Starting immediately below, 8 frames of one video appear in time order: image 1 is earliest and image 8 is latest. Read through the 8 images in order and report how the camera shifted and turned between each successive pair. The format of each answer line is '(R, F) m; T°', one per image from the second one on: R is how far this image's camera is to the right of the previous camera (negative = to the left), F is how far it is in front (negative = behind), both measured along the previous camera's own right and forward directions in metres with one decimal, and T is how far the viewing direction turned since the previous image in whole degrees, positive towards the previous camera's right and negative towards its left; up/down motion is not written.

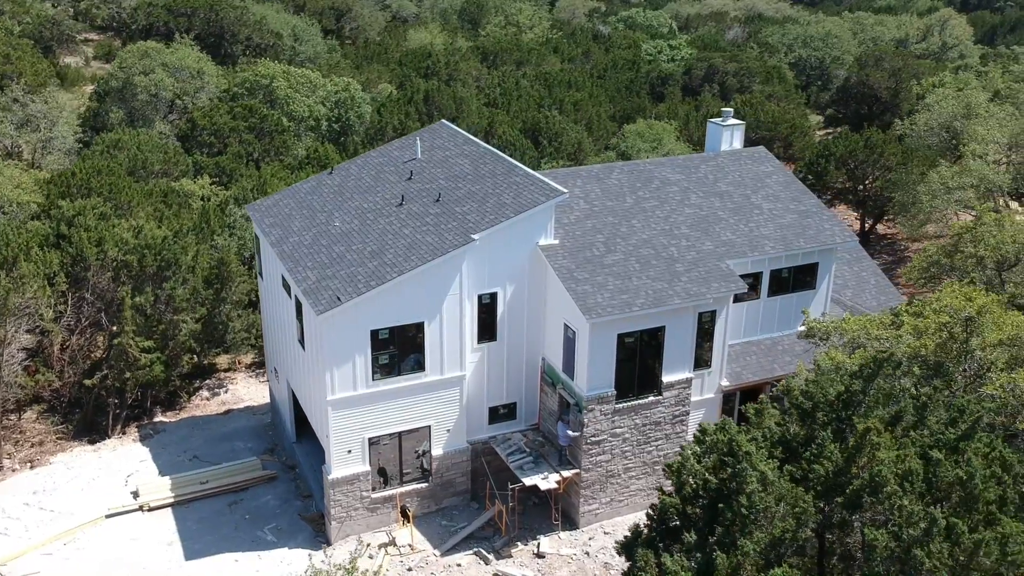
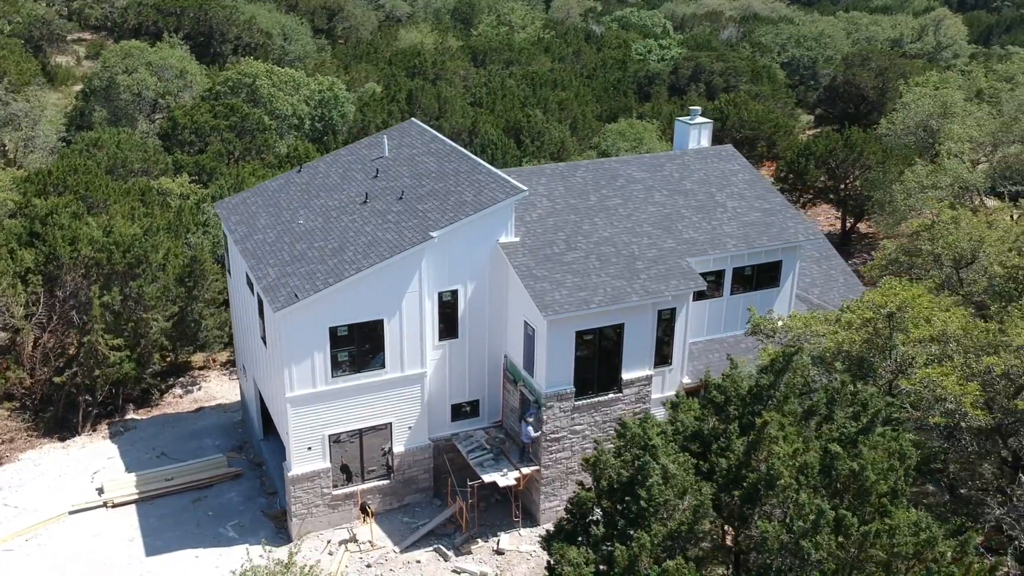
(+0.9, -0.1) m; 0°
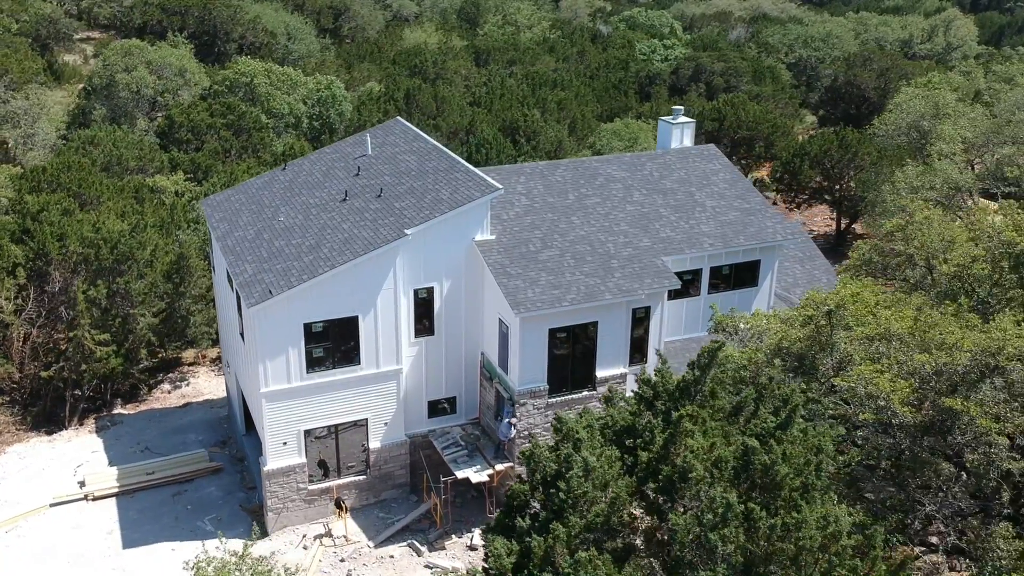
(+0.8, -0.1) m; -1°
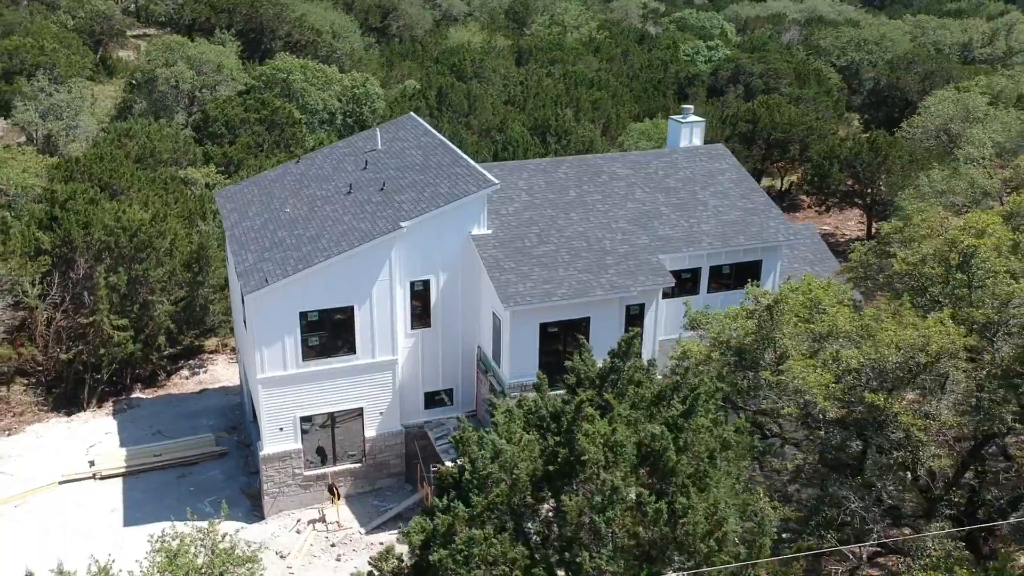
(+1.3, -0.2) m; -3°
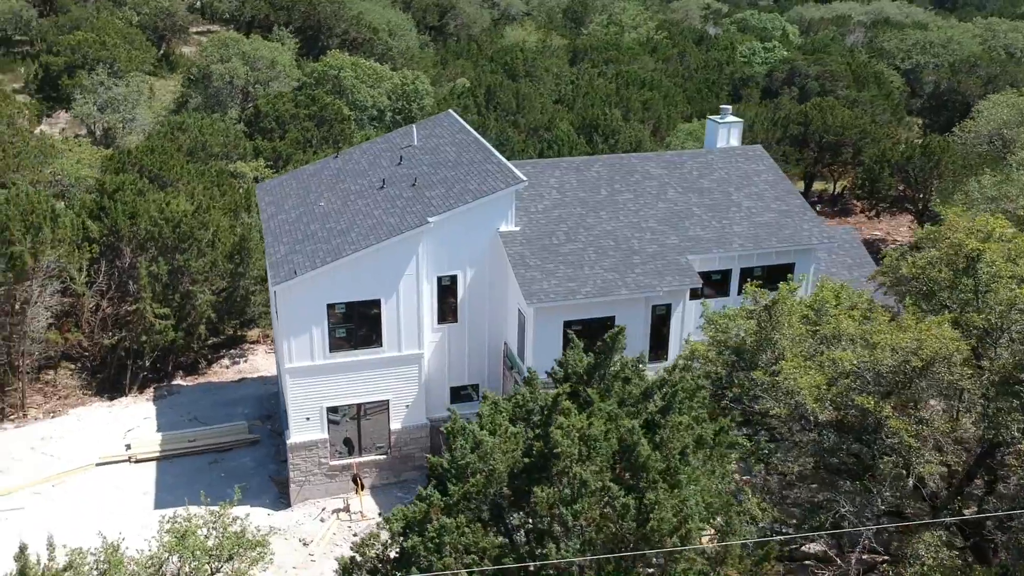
(+0.7, 0.0) m; -3°
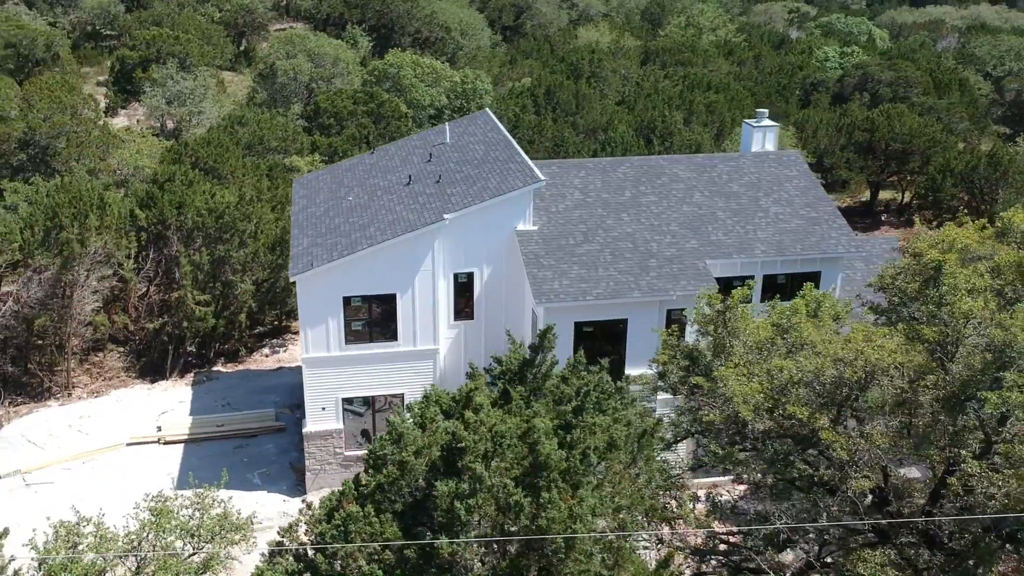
(+1.5, 0.0) m; -5°
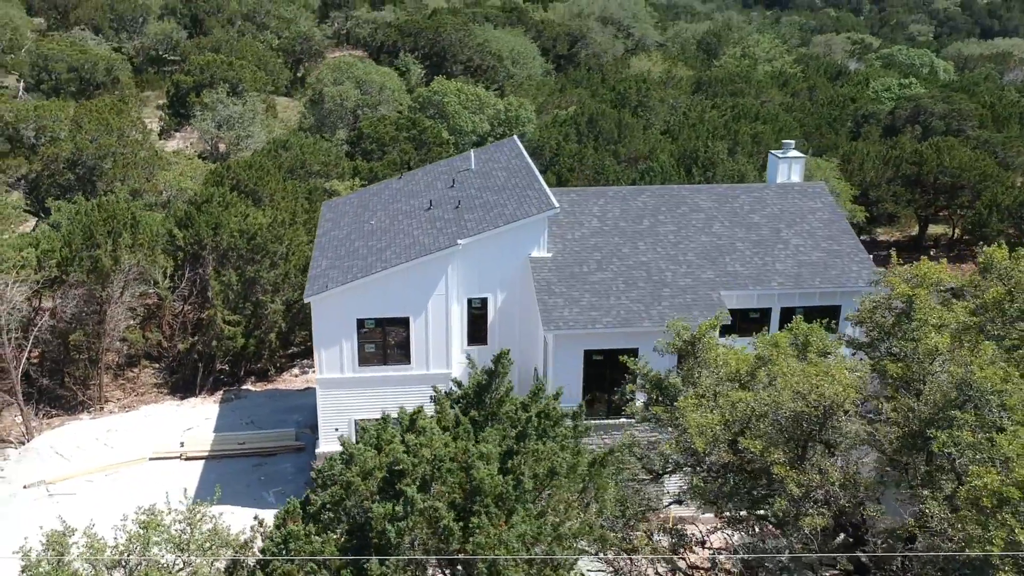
(+1.0, 0.0) m; -3°
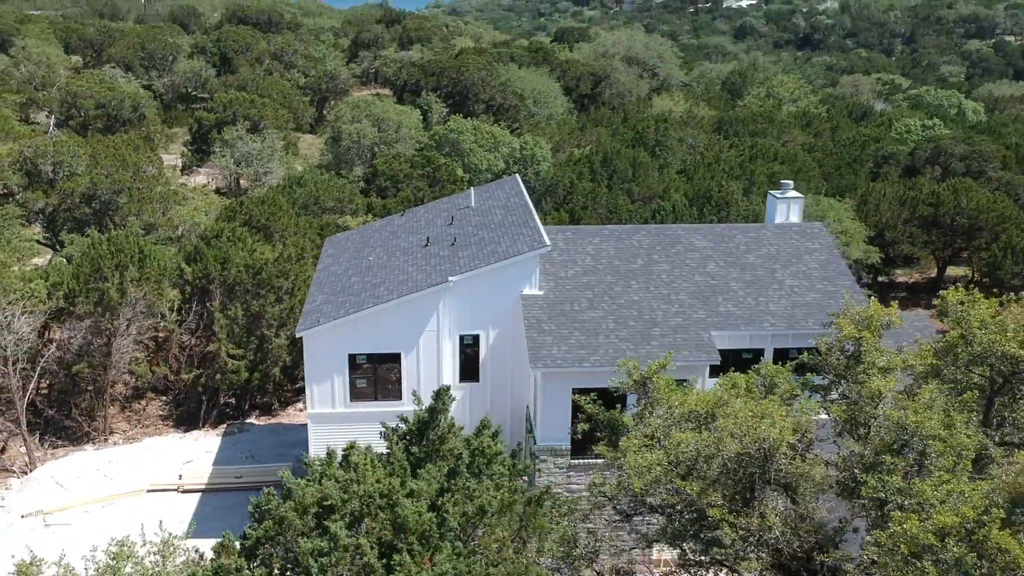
(+0.9, -0.1) m; -2°
